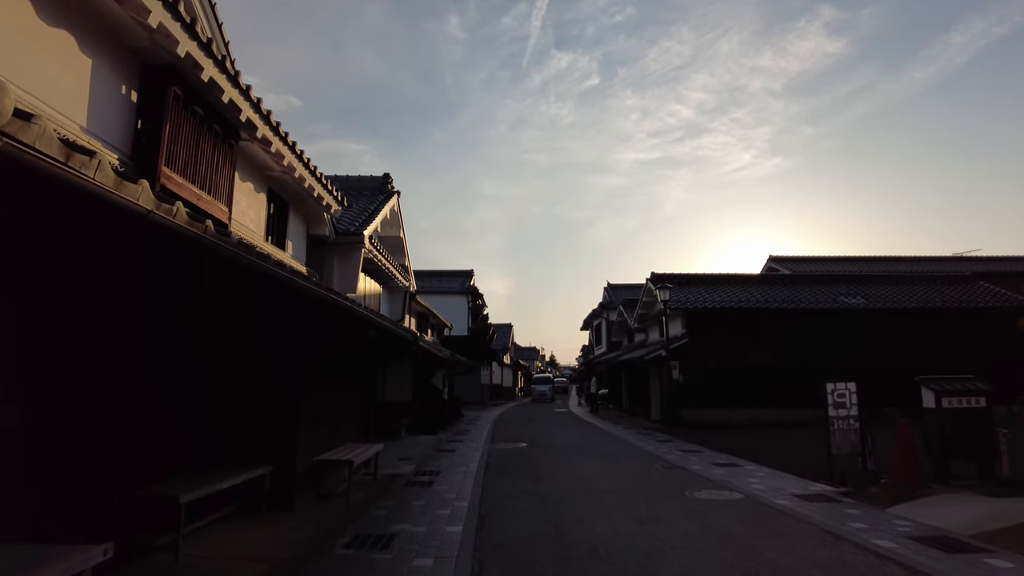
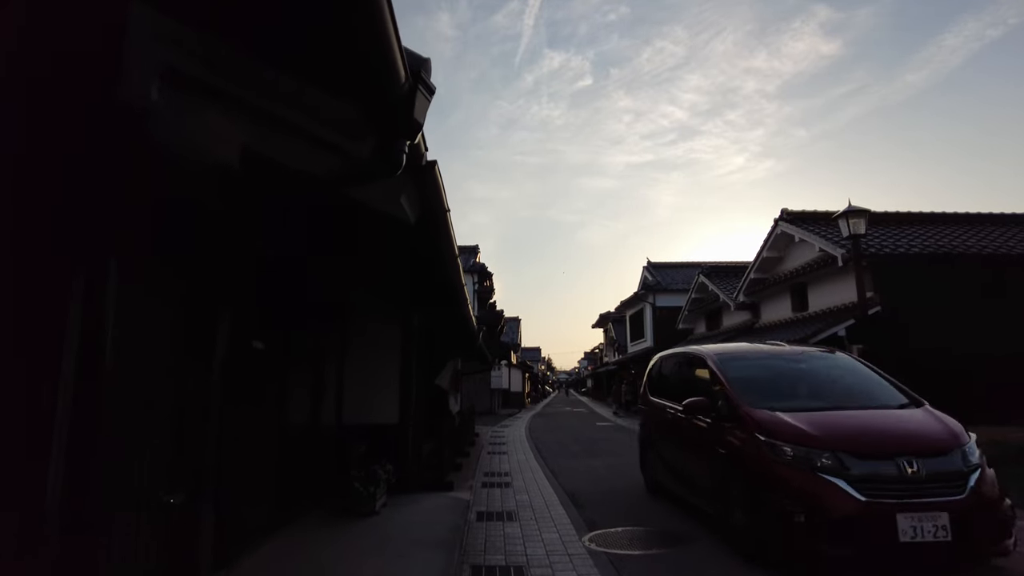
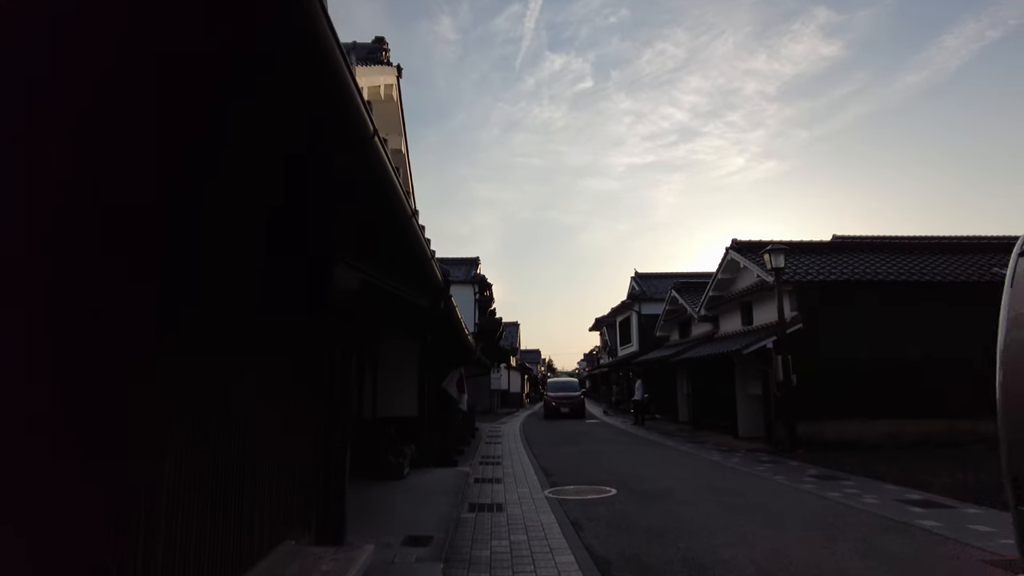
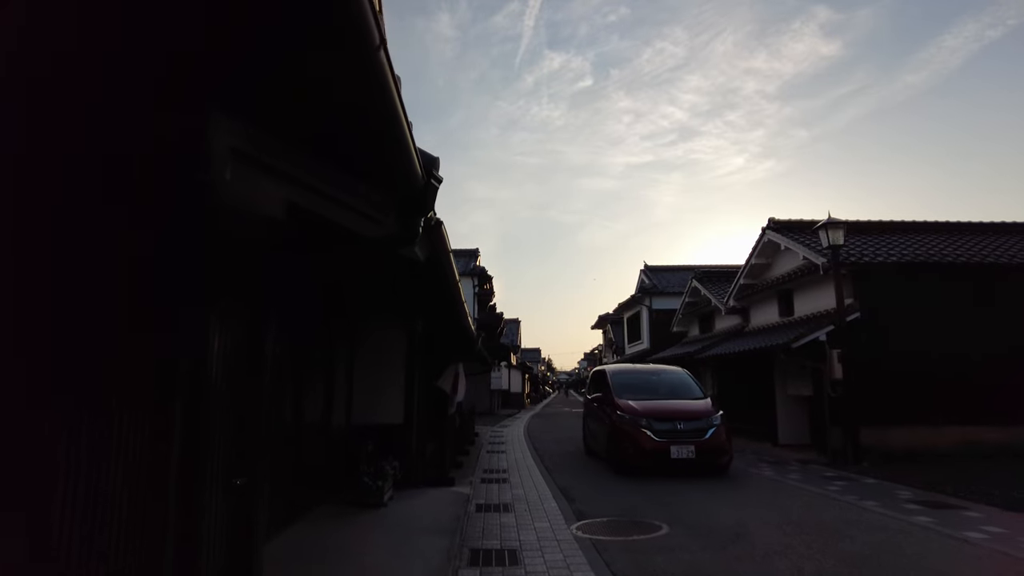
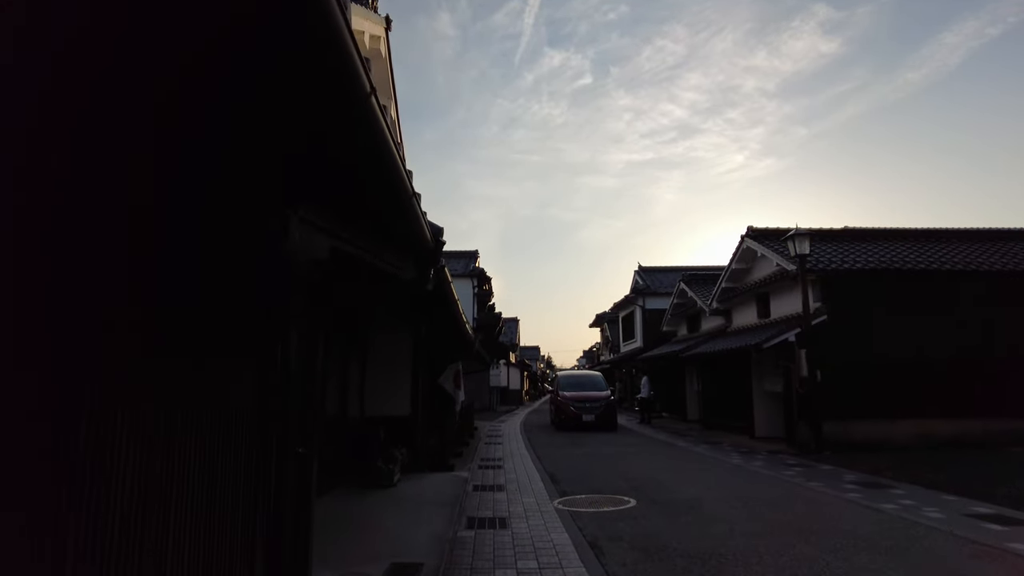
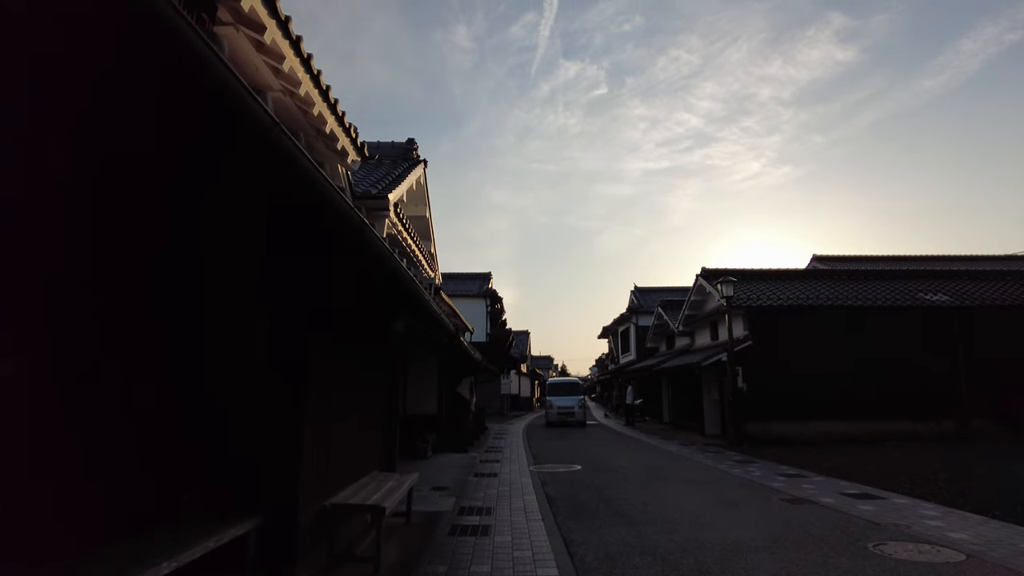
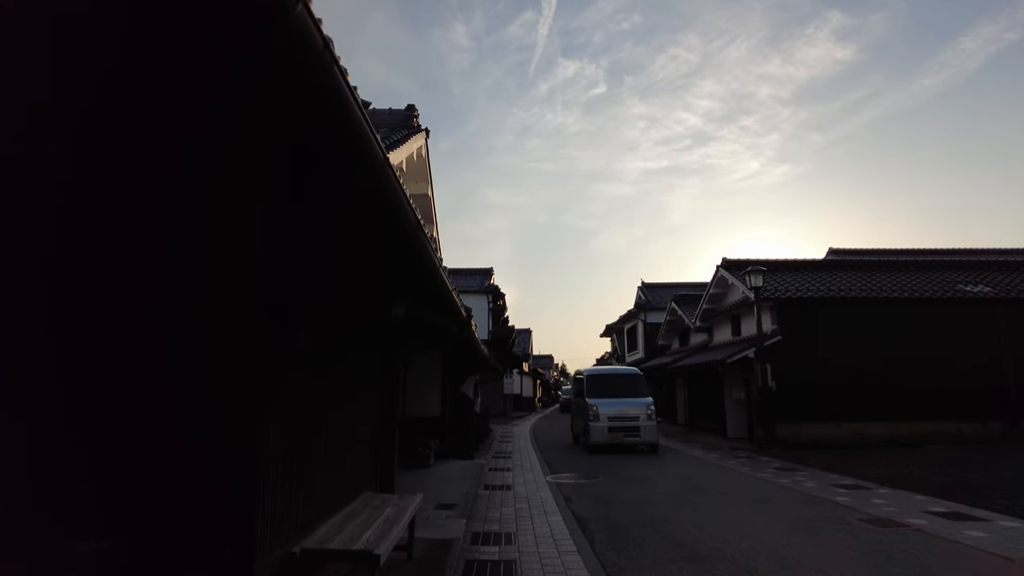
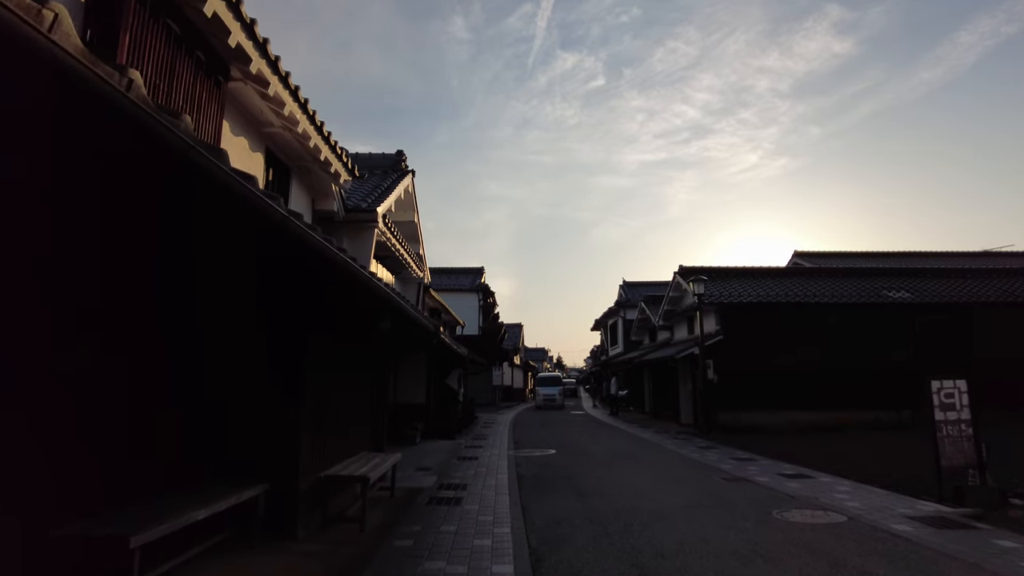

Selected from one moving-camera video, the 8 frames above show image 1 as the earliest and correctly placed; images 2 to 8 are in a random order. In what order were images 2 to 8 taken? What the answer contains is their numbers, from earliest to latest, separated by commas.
8, 6, 7, 3, 5, 4, 2
